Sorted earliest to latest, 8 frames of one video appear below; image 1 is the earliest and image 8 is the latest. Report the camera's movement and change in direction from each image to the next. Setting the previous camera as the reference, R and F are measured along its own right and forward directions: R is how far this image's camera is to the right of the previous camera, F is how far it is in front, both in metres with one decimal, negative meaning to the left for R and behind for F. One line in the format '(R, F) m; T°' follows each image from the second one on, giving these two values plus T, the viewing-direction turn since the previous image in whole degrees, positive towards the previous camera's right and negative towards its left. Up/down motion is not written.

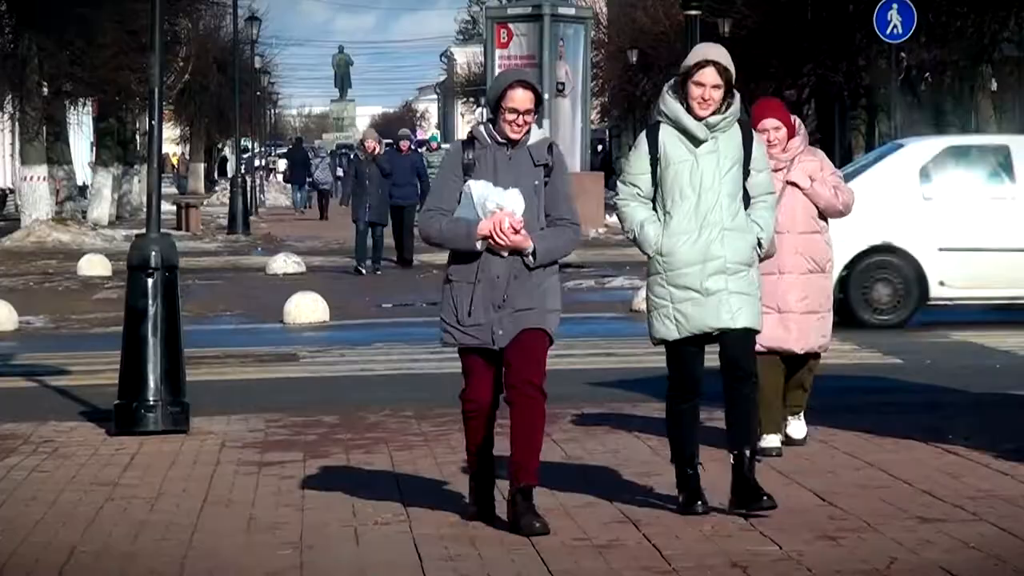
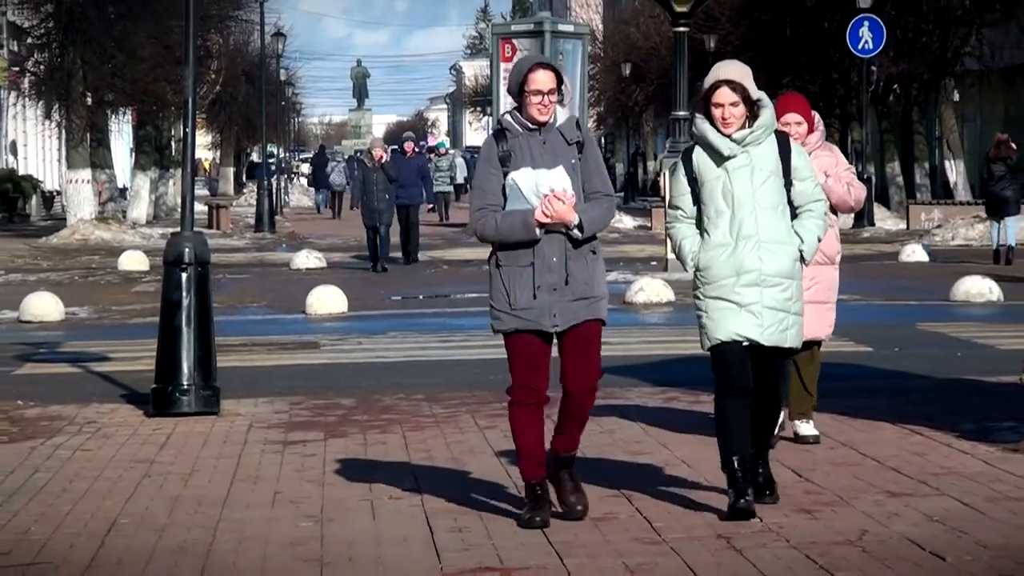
(+0.1, -0.6) m; -1°
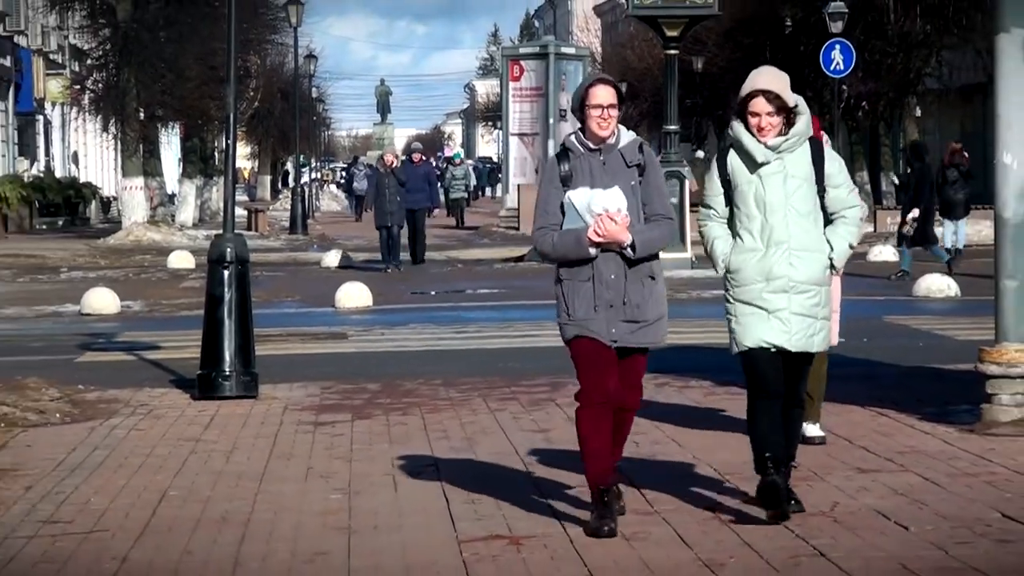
(+0.1, -0.8) m; -1°
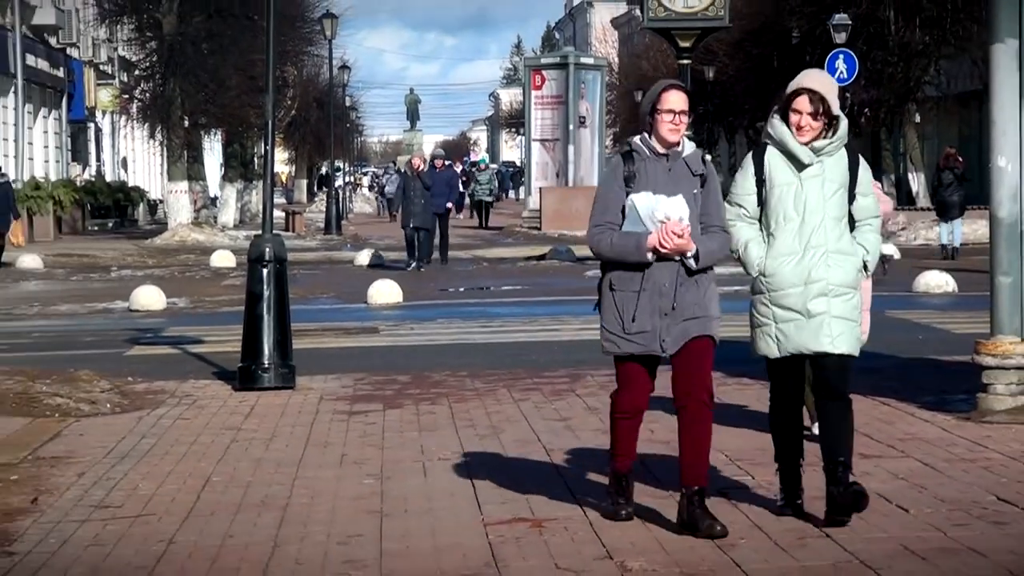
(0.0, -0.5) m; -1°
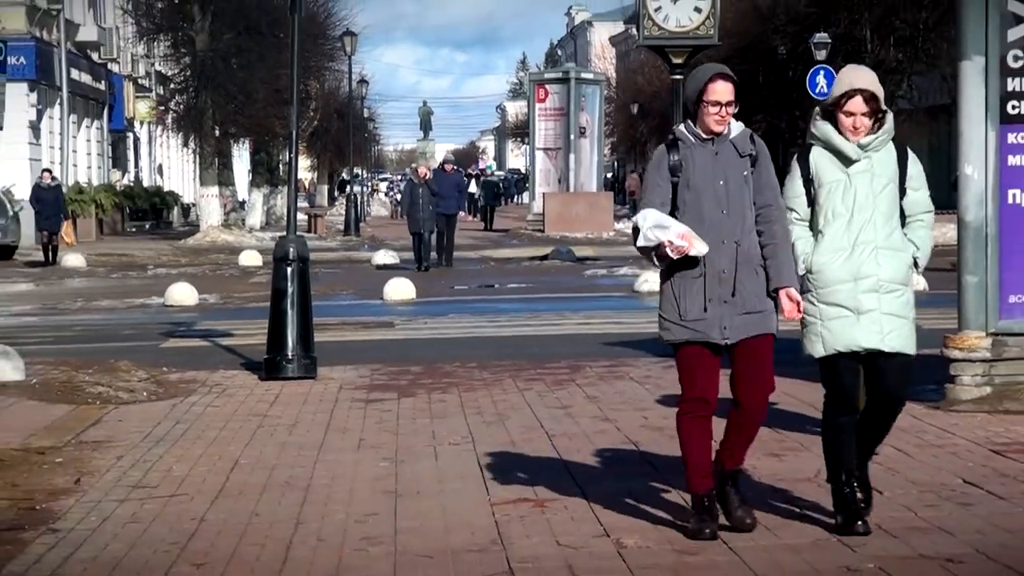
(+0.1, -0.7) m; -1°
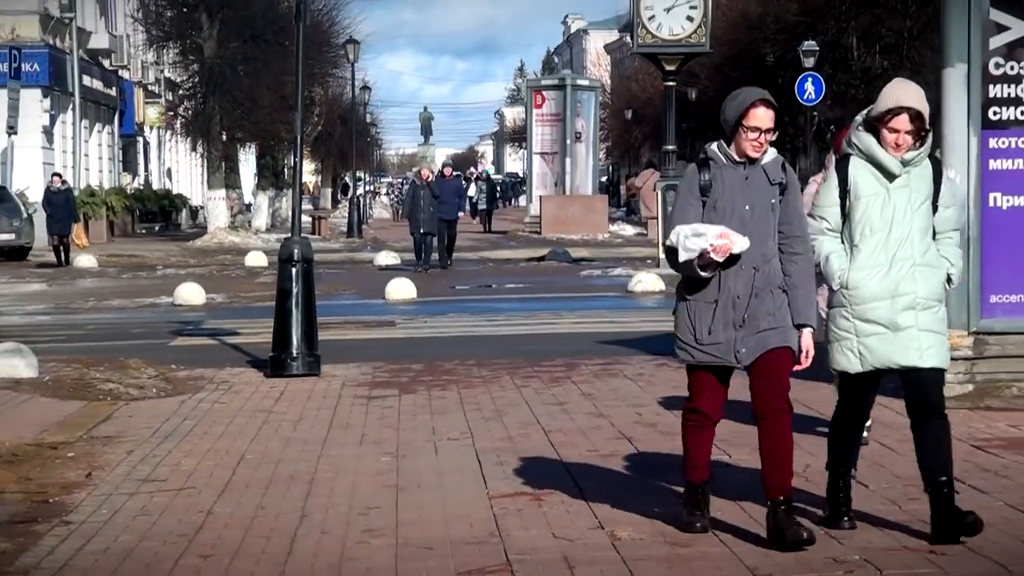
(0.0, -0.3) m; 0°
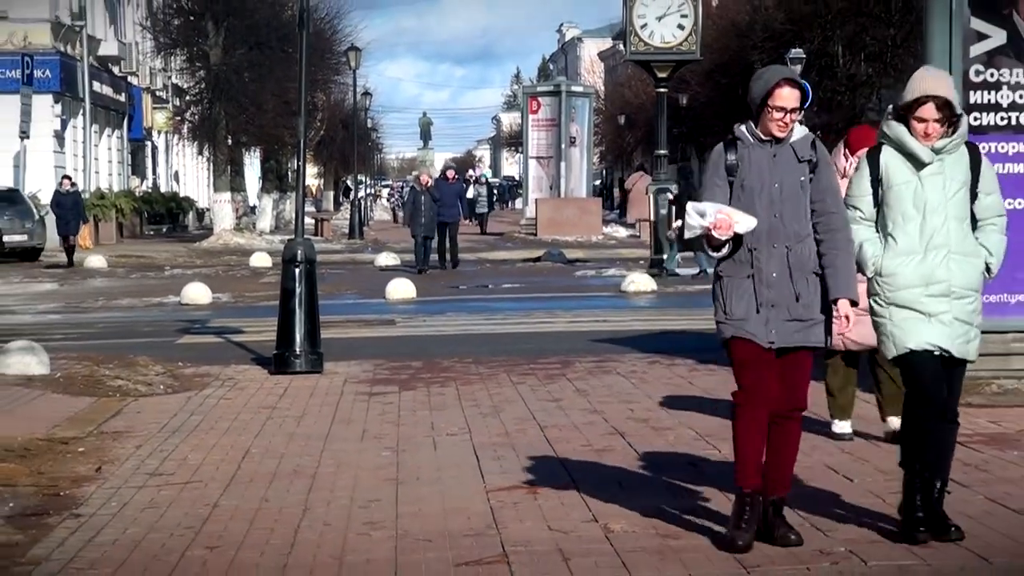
(0.0, -0.3) m; 0°
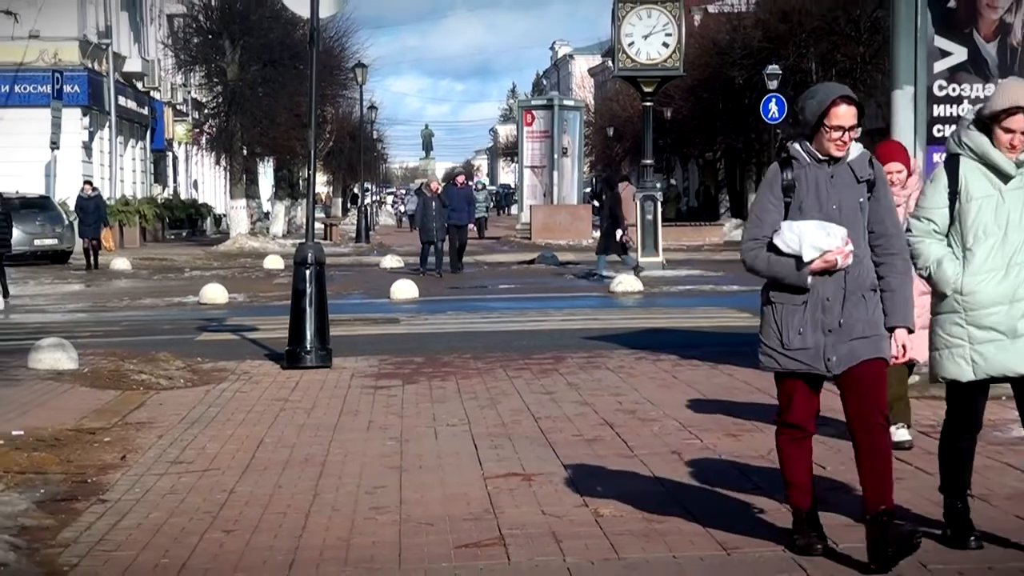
(+0.1, -0.7) m; 0°
